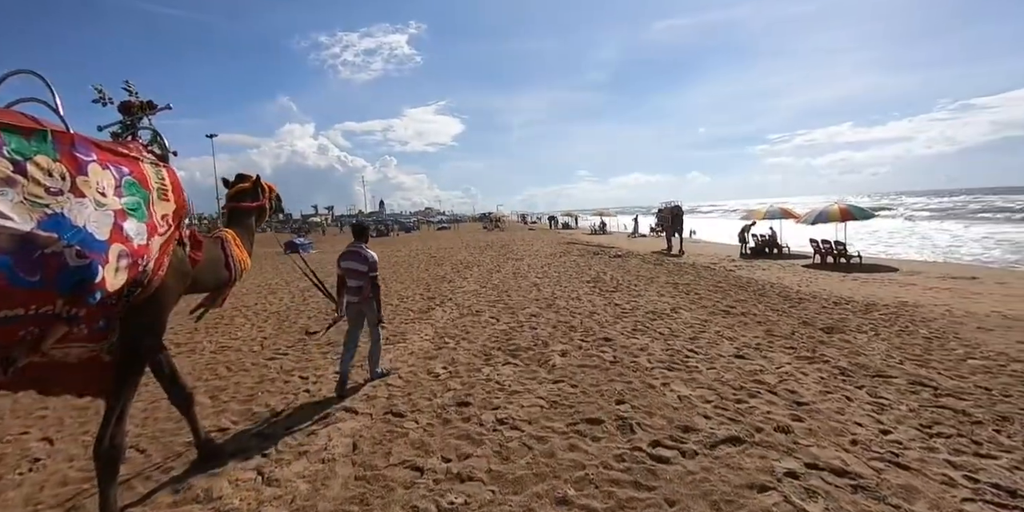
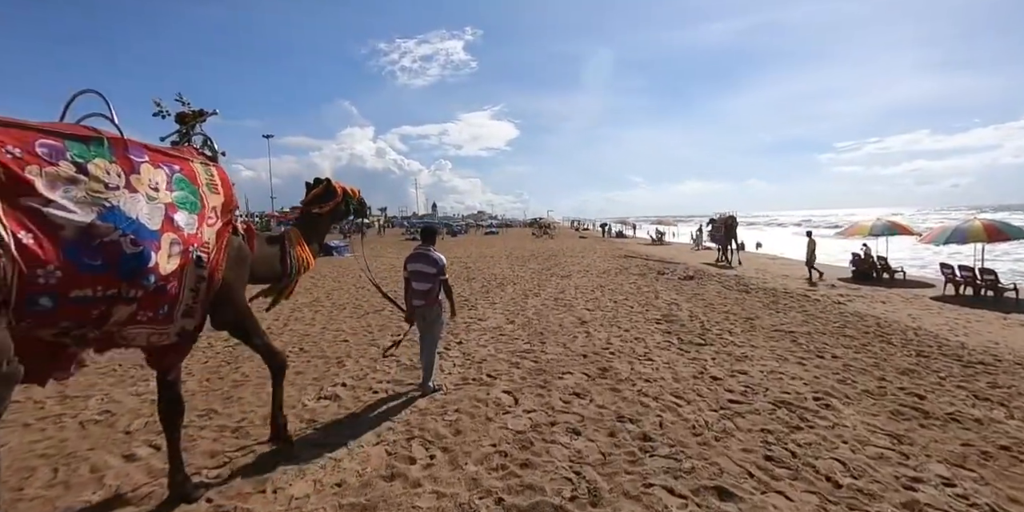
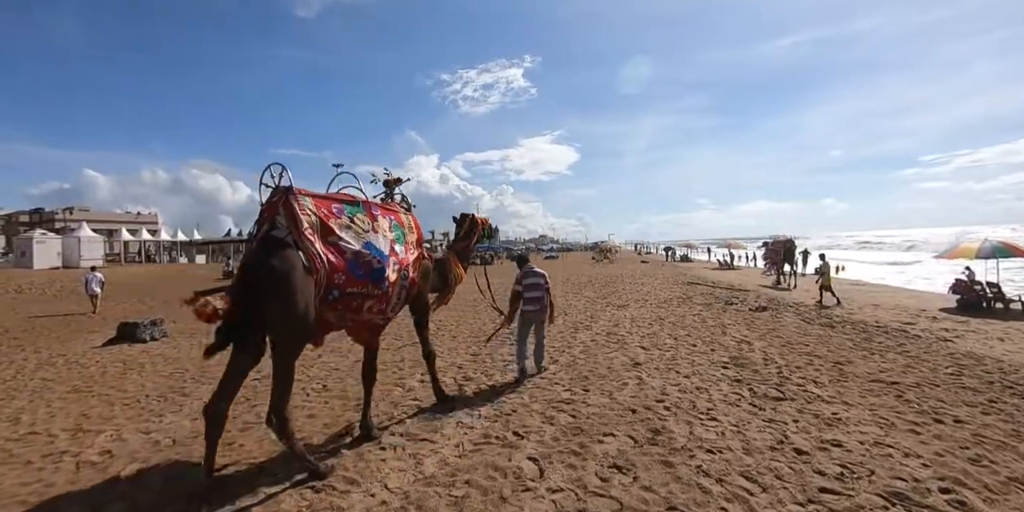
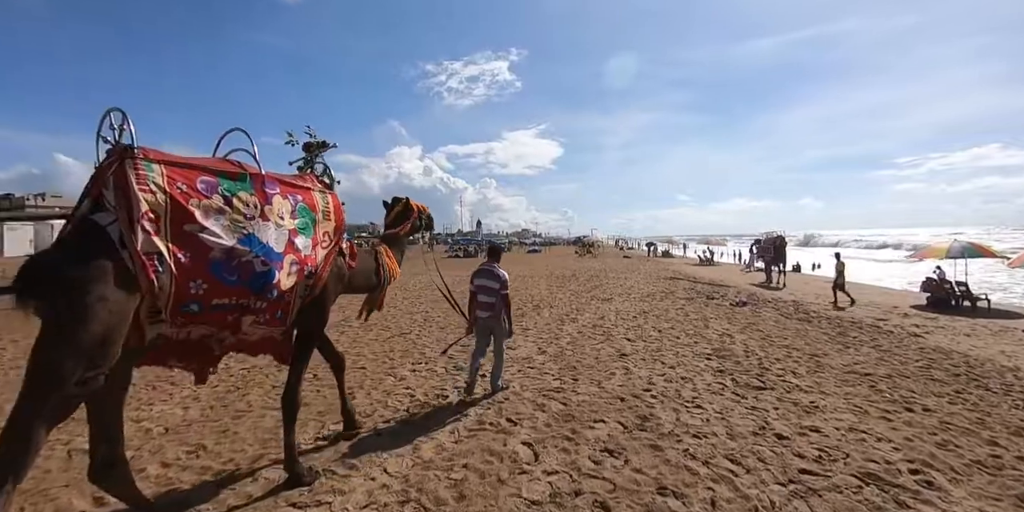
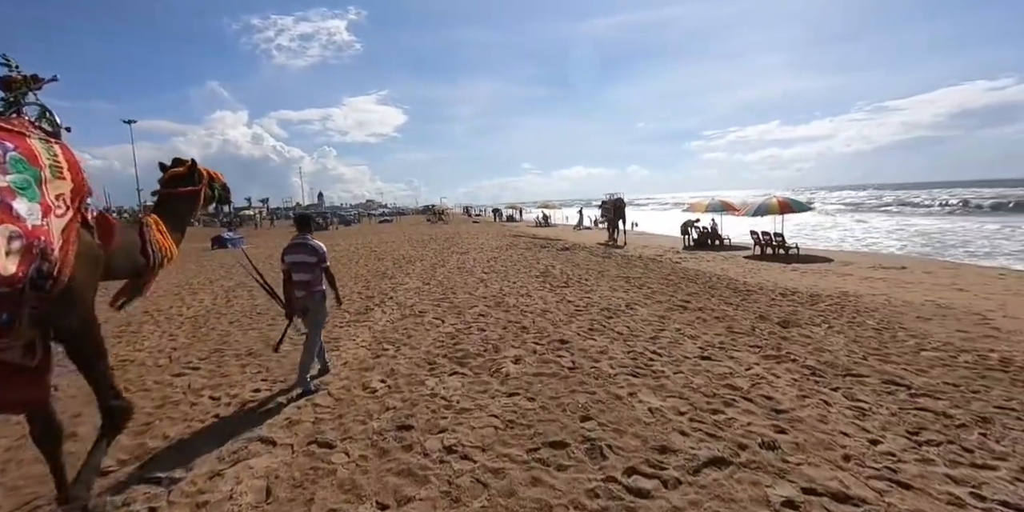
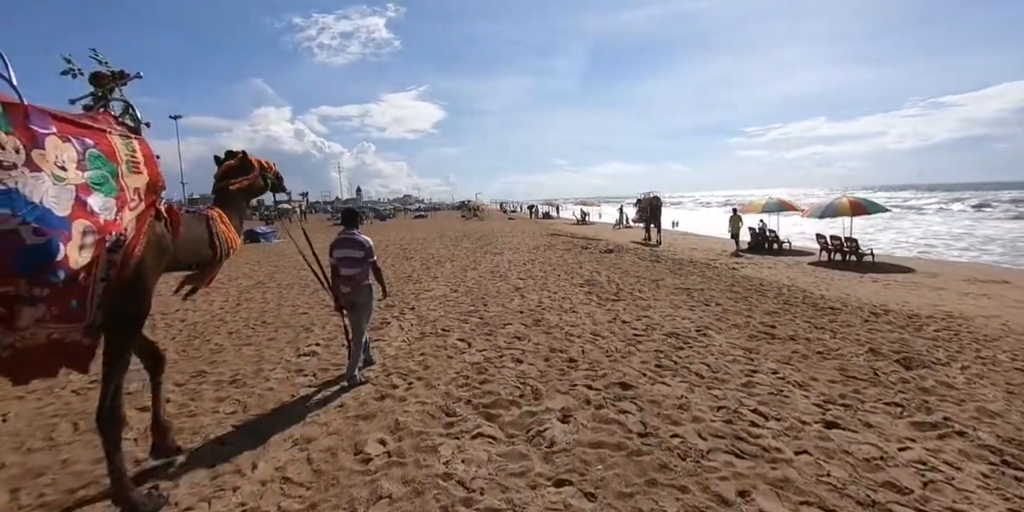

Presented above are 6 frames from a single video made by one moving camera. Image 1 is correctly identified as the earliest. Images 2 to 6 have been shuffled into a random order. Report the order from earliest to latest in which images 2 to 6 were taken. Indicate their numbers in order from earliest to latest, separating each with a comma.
5, 6, 2, 4, 3
